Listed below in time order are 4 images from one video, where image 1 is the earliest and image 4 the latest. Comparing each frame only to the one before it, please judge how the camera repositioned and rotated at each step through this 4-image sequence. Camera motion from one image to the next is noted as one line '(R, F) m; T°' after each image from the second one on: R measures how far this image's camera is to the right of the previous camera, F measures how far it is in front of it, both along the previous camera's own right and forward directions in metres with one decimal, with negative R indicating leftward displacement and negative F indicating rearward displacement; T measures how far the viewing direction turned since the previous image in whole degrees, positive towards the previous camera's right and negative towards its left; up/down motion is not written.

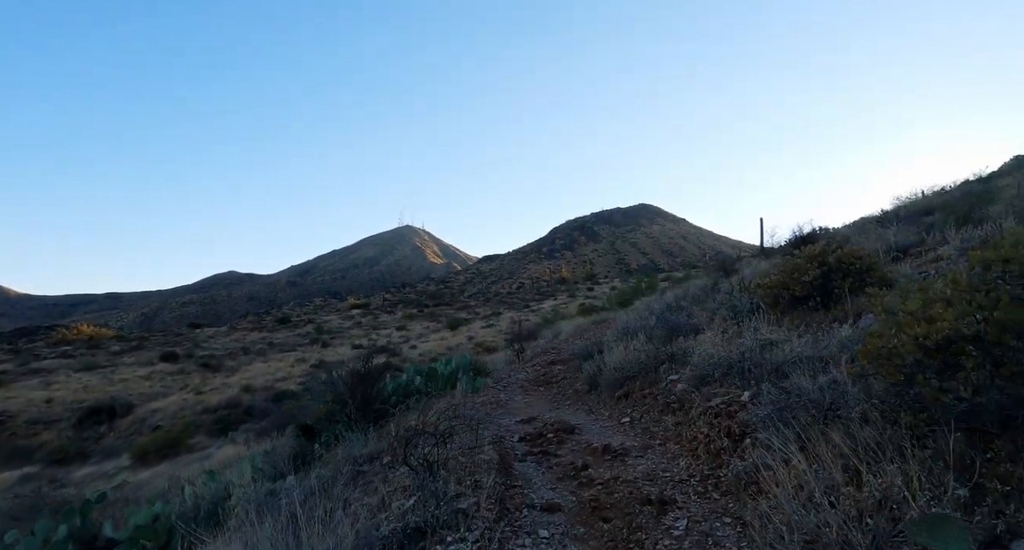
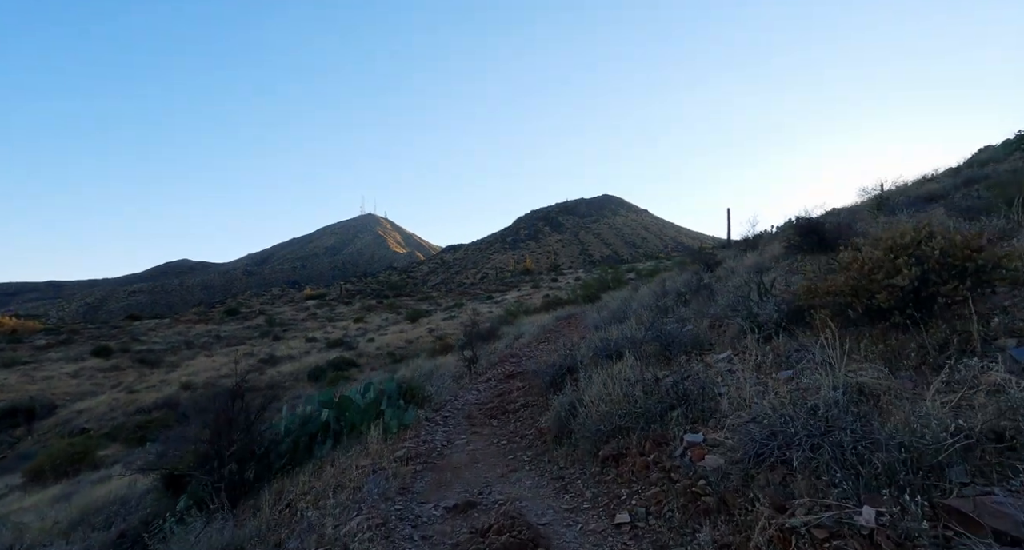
(+0.3, +2.5) m; +4°
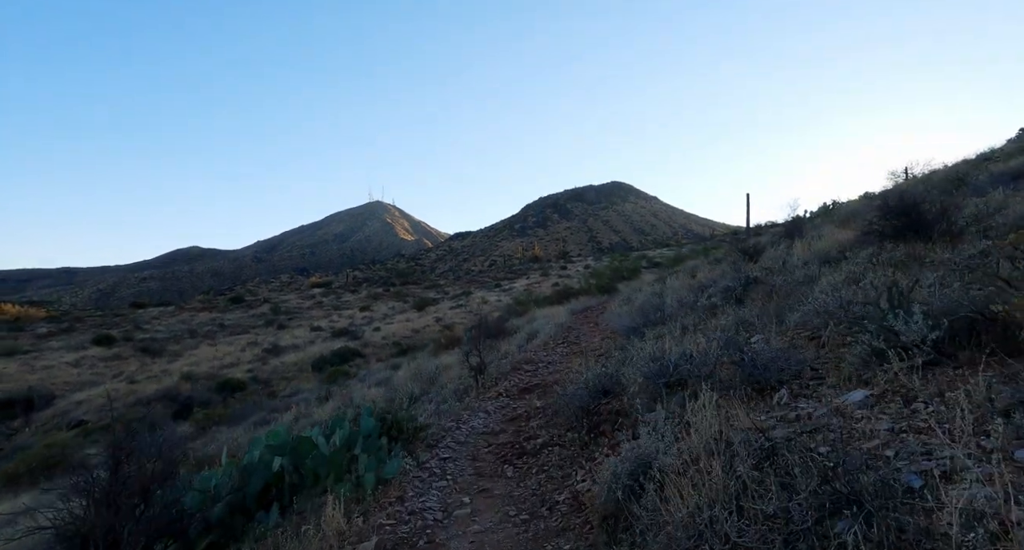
(-0.1, +2.0) m; -1°
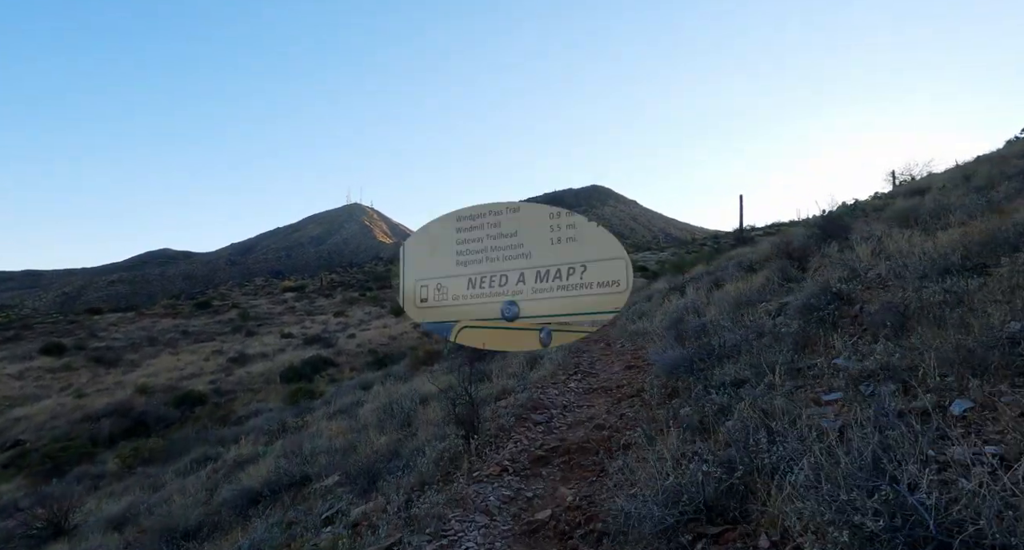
(-0.3, +3.0) m; +2°
